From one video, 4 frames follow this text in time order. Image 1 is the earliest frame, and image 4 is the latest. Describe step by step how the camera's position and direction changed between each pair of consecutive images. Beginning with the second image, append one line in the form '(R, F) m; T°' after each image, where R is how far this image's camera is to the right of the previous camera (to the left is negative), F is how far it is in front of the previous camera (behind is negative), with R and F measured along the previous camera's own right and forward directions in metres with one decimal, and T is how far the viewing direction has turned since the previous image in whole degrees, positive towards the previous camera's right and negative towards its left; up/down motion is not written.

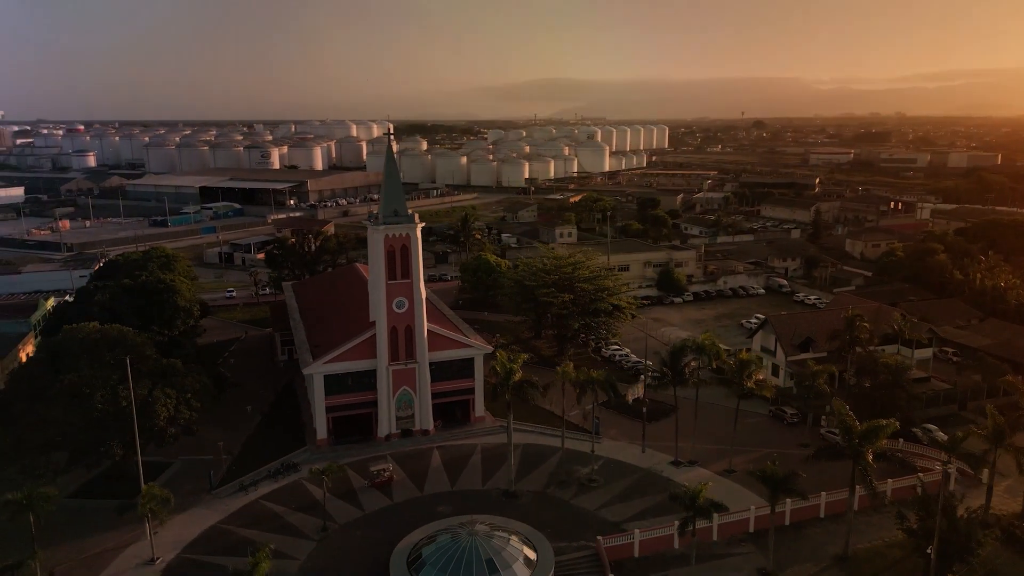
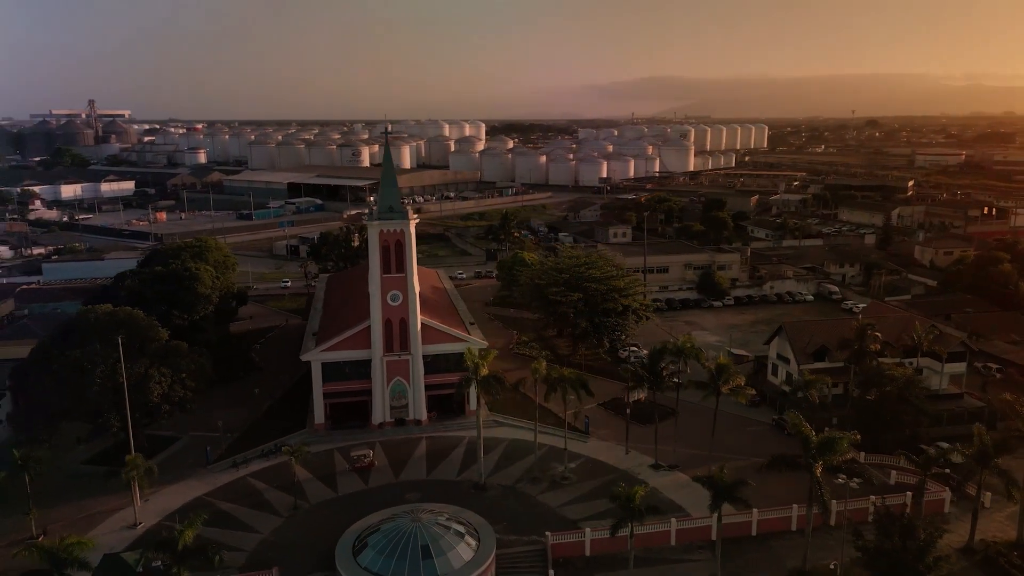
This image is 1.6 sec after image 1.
(+4.6, -0.1) m; -7°
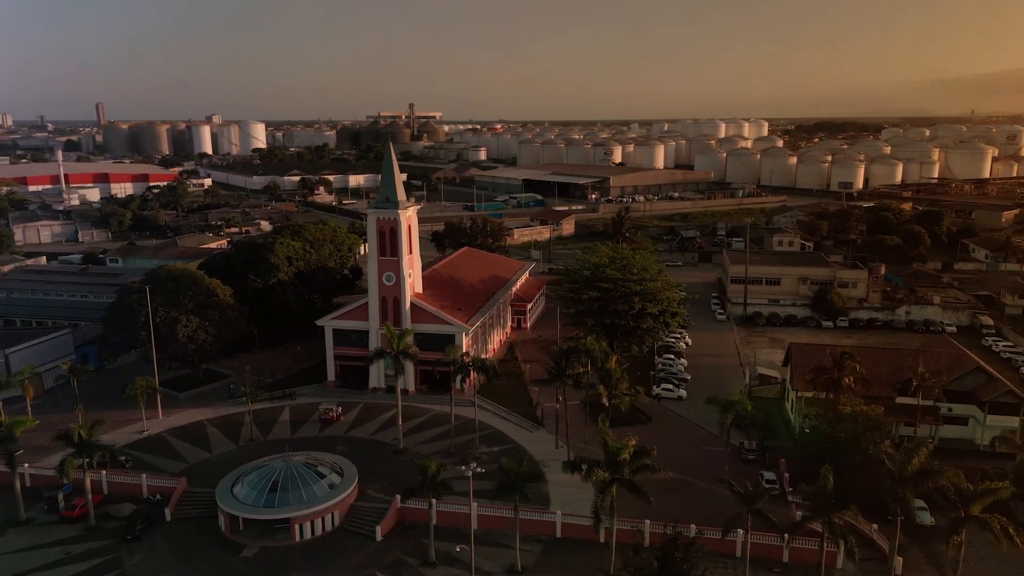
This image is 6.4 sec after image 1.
(+14.6, +1.1) m; -22°
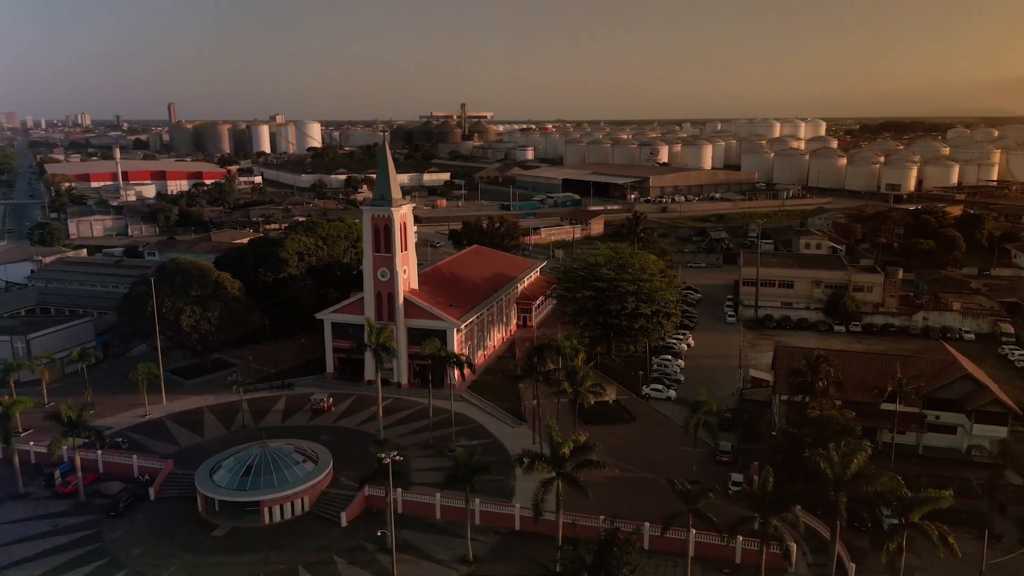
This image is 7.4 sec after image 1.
(+3.2, -0.4) m; -4°
